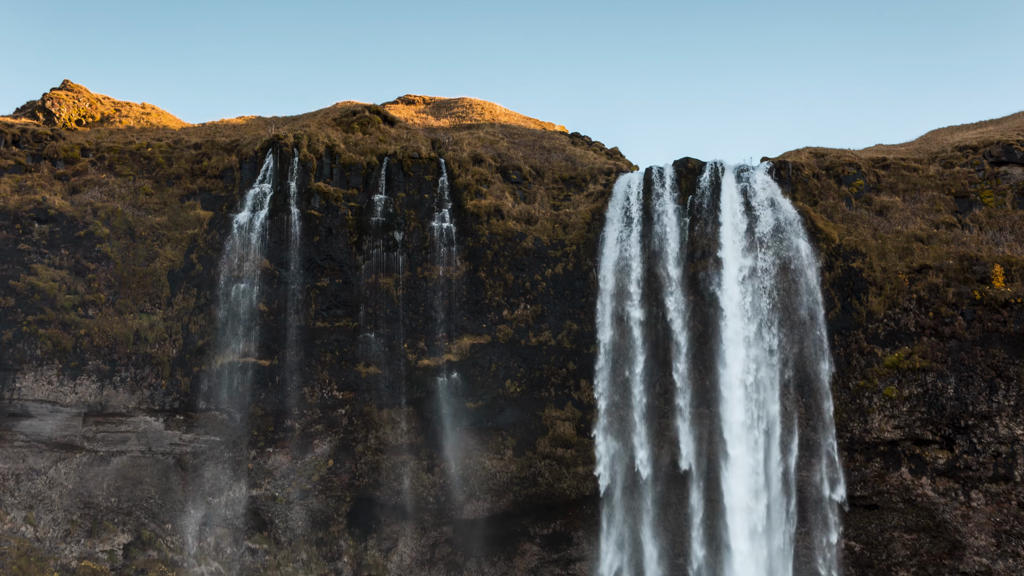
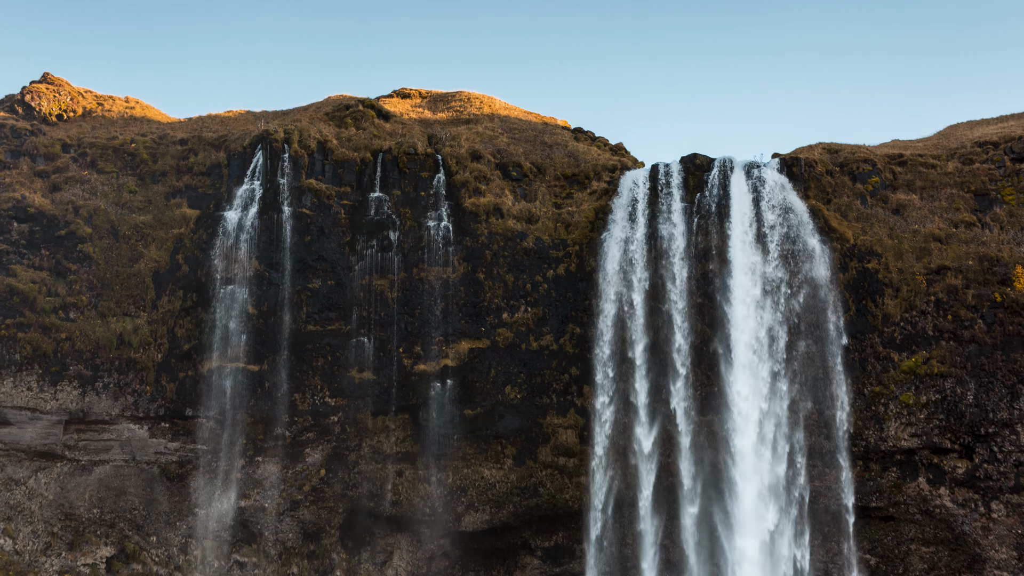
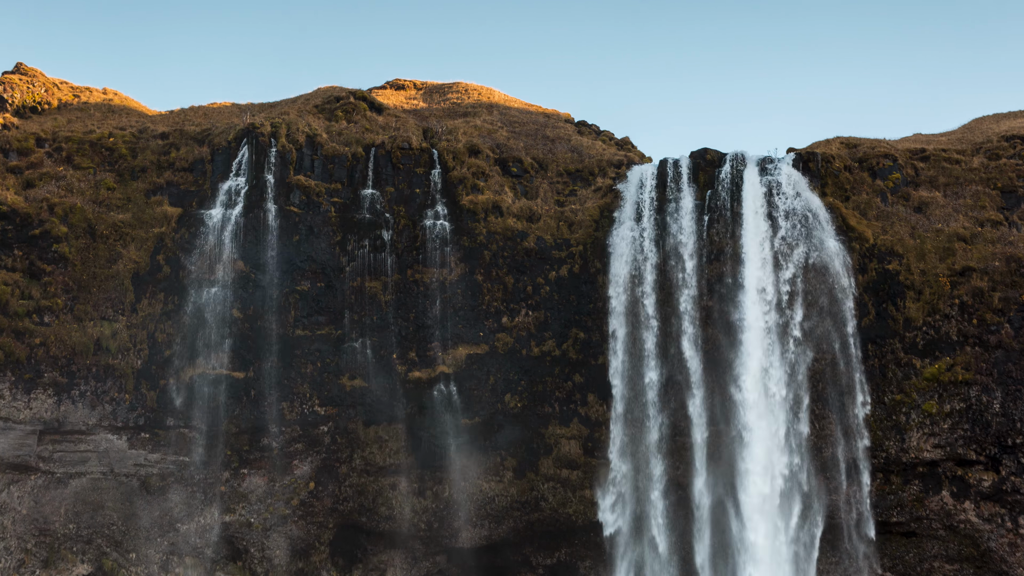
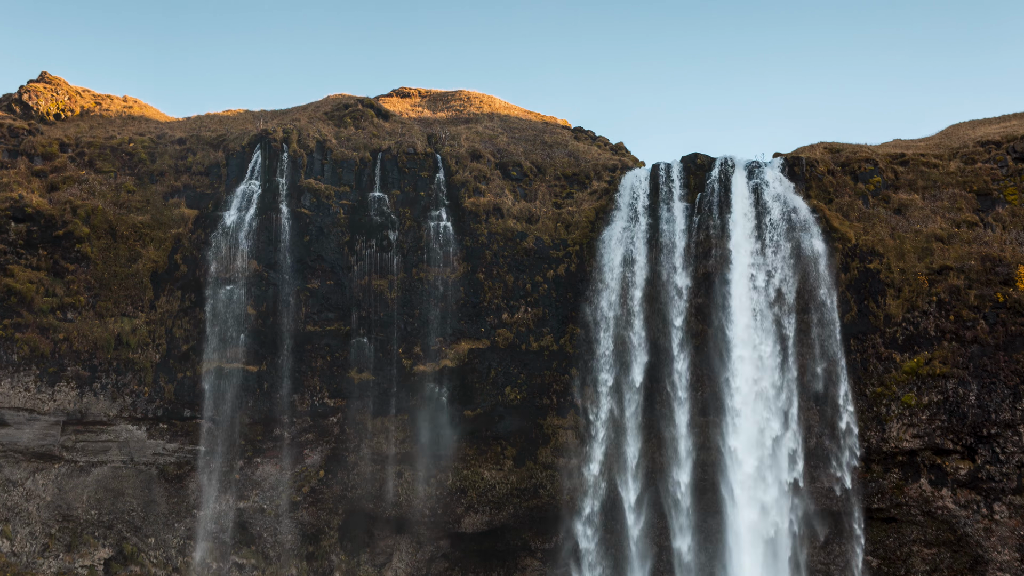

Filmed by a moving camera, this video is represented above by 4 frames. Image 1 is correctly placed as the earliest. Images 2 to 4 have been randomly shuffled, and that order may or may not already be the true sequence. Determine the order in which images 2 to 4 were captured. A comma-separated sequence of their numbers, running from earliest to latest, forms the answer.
2, 4, 3
